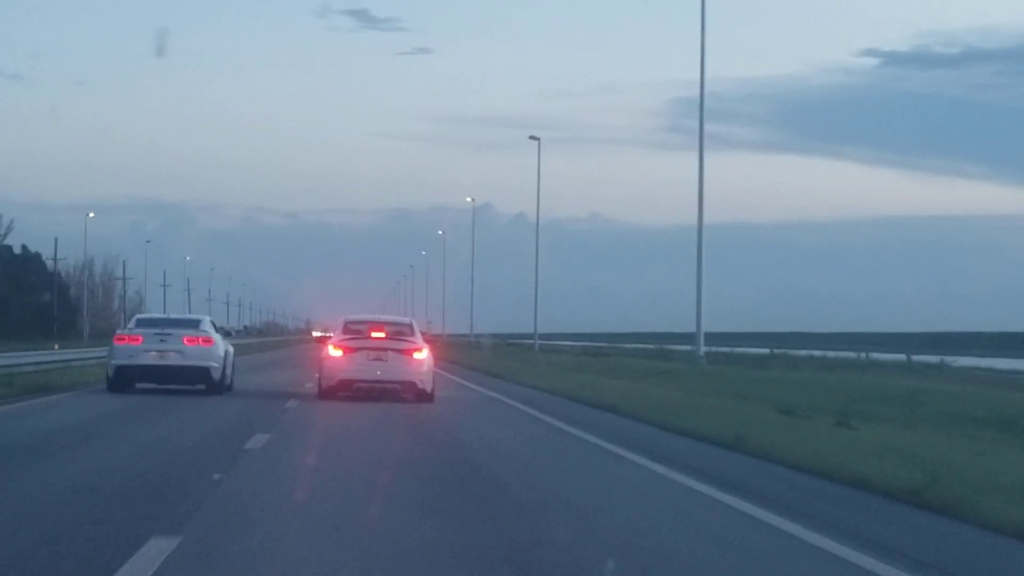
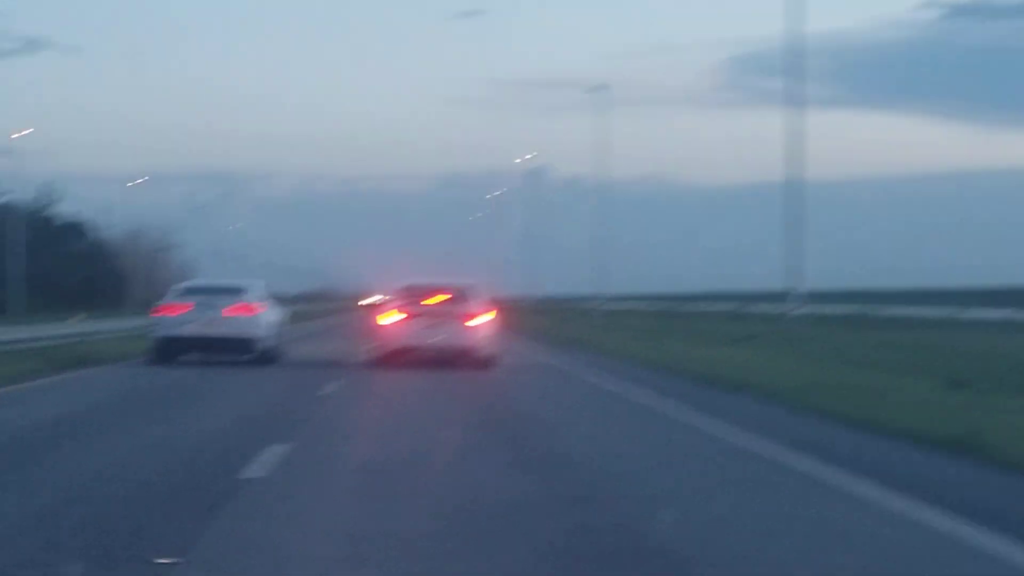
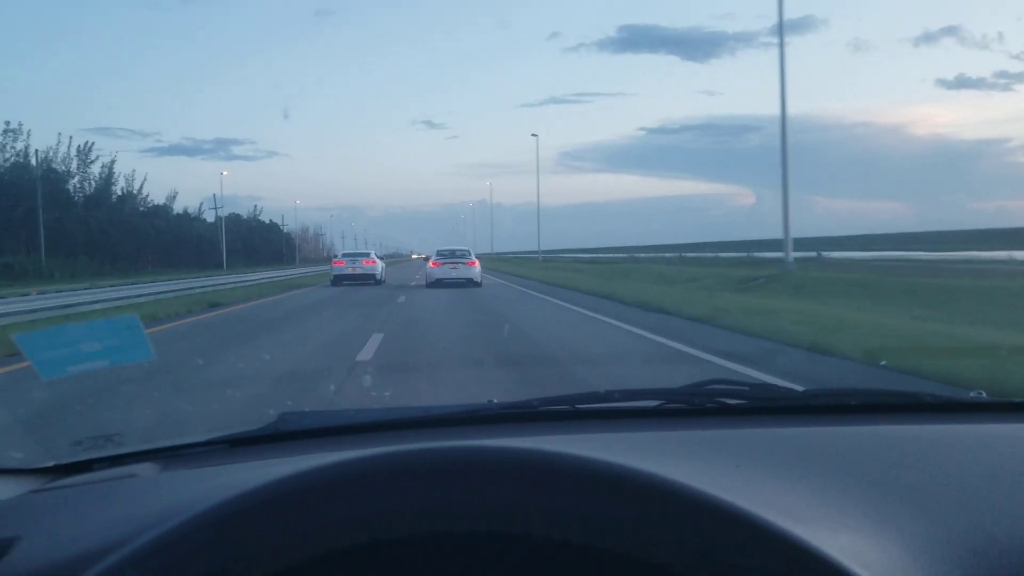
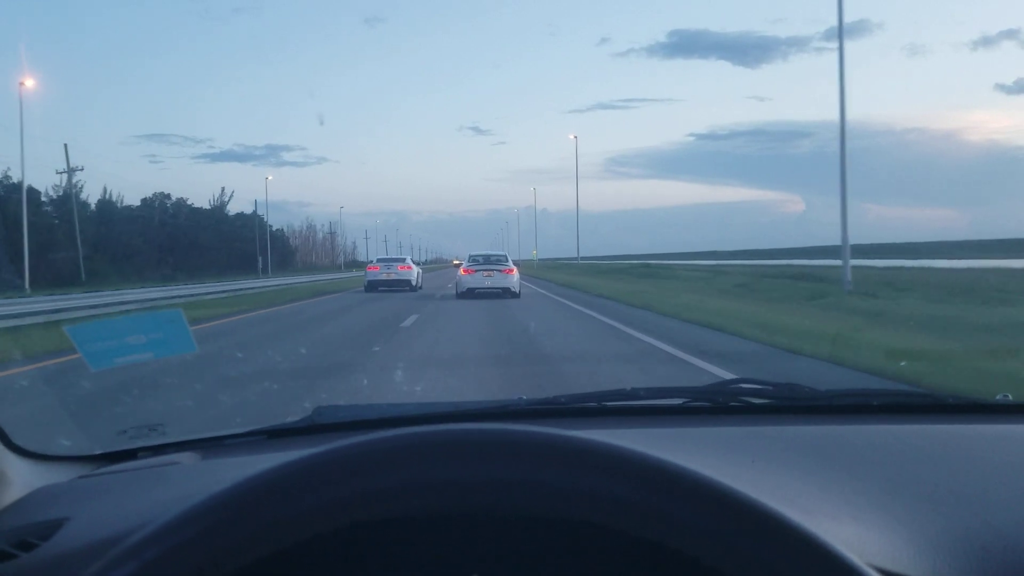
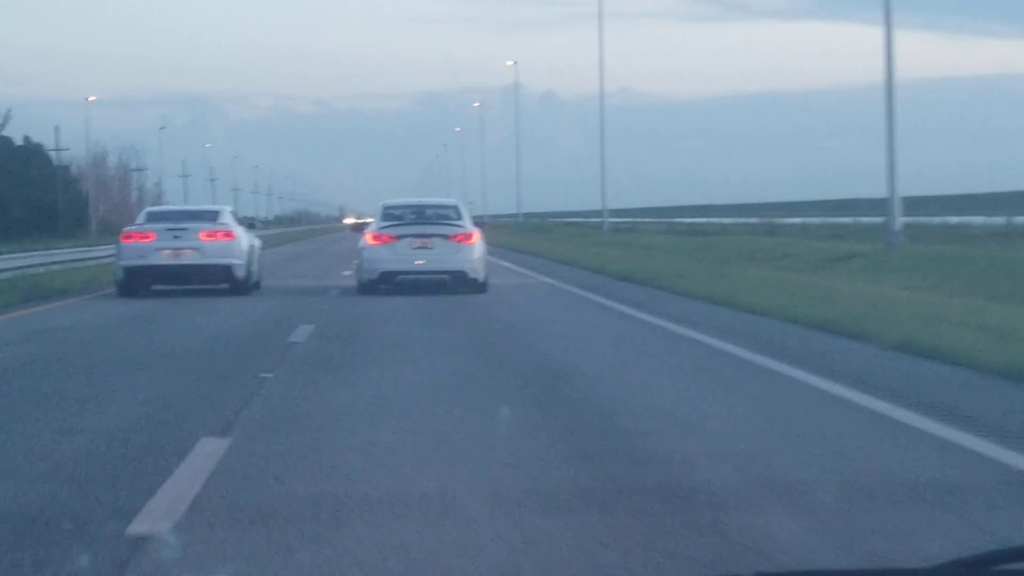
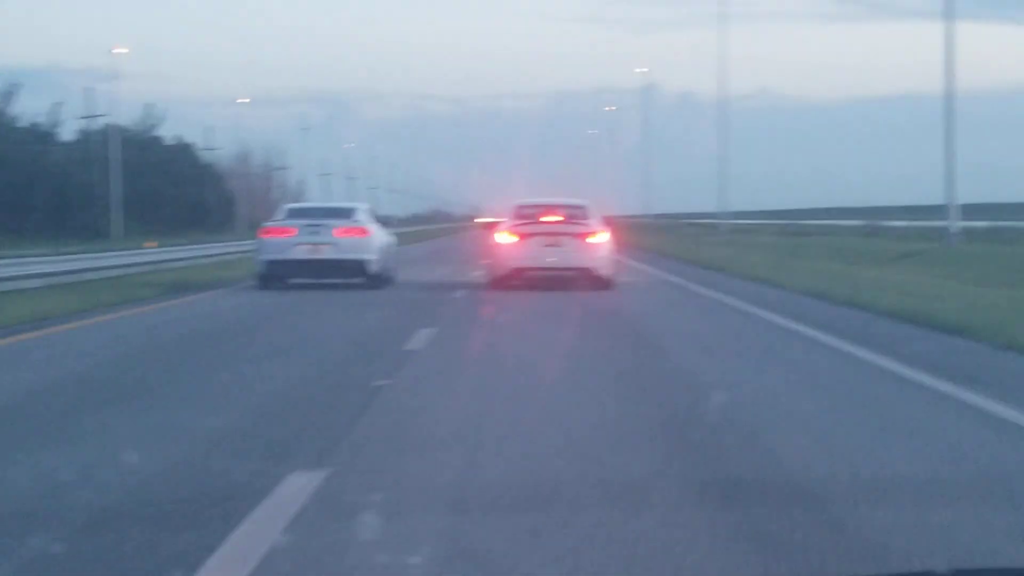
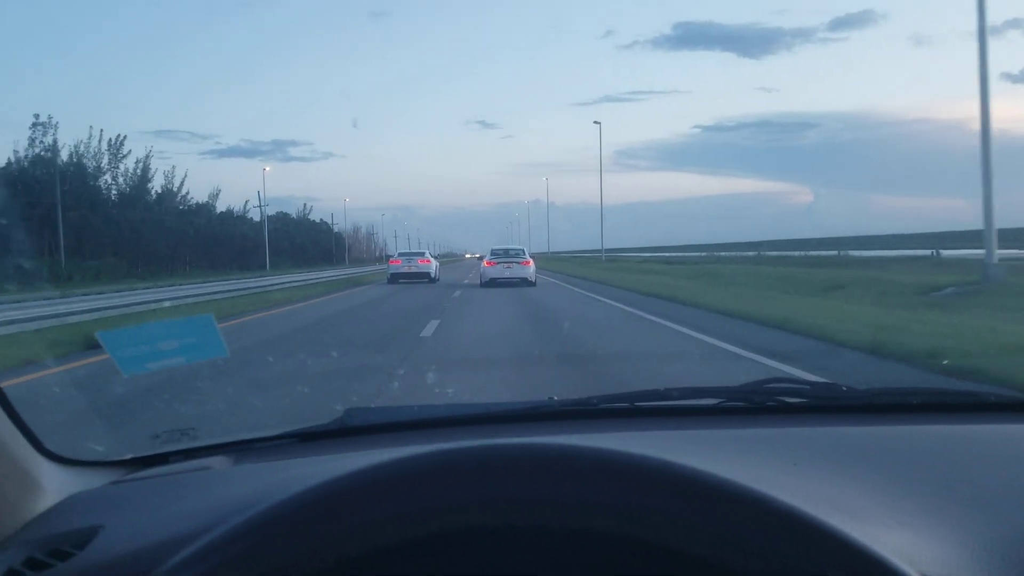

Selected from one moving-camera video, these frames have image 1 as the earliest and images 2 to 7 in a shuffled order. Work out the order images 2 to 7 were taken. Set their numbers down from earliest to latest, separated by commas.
2, 6, 5, 3, 7, 4
